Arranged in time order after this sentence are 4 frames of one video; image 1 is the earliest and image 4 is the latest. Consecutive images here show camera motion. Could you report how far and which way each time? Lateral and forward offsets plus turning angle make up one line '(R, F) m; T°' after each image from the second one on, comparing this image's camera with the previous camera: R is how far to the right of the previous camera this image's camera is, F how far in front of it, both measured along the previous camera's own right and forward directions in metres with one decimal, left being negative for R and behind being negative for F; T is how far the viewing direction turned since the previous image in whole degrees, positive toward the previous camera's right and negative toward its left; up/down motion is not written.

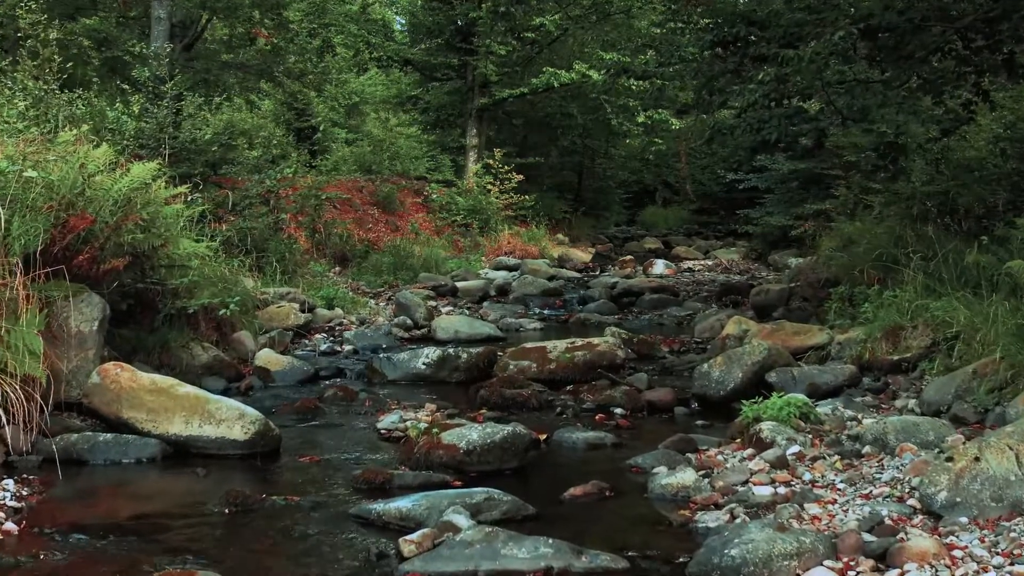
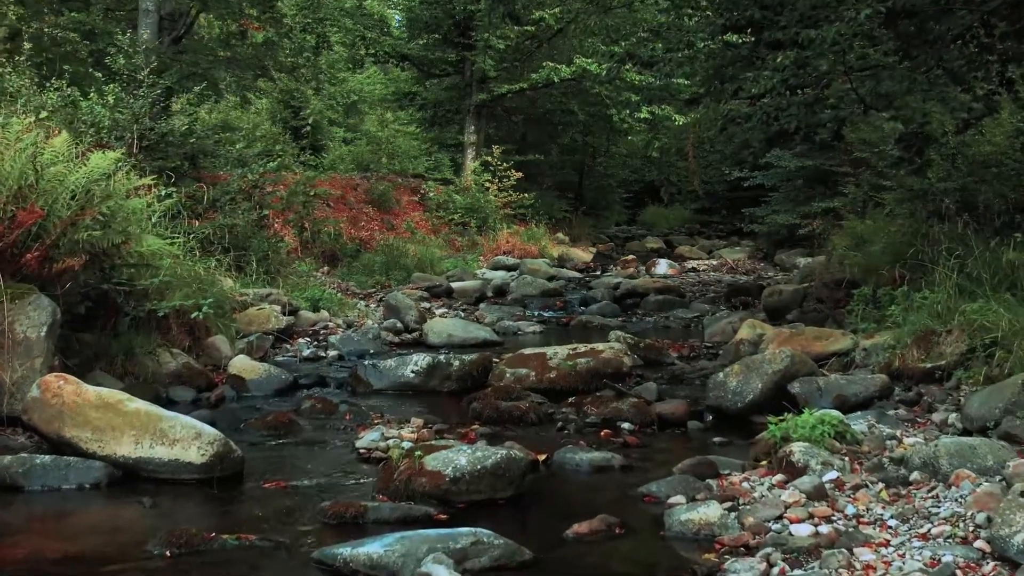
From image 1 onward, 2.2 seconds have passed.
(0.0, +0.6) m; 0°
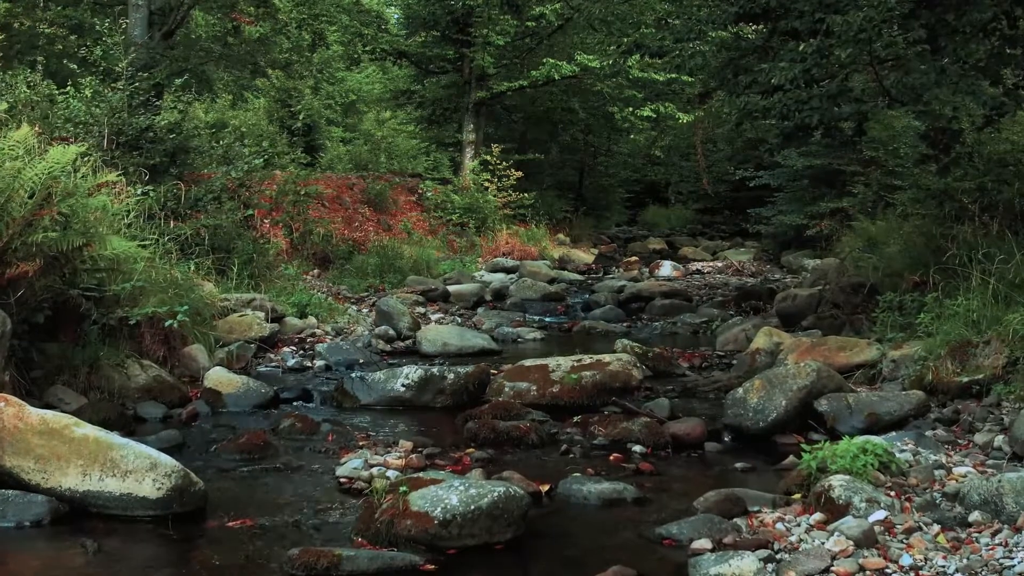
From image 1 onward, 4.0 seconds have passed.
(0.0, +0.5) m; 0°
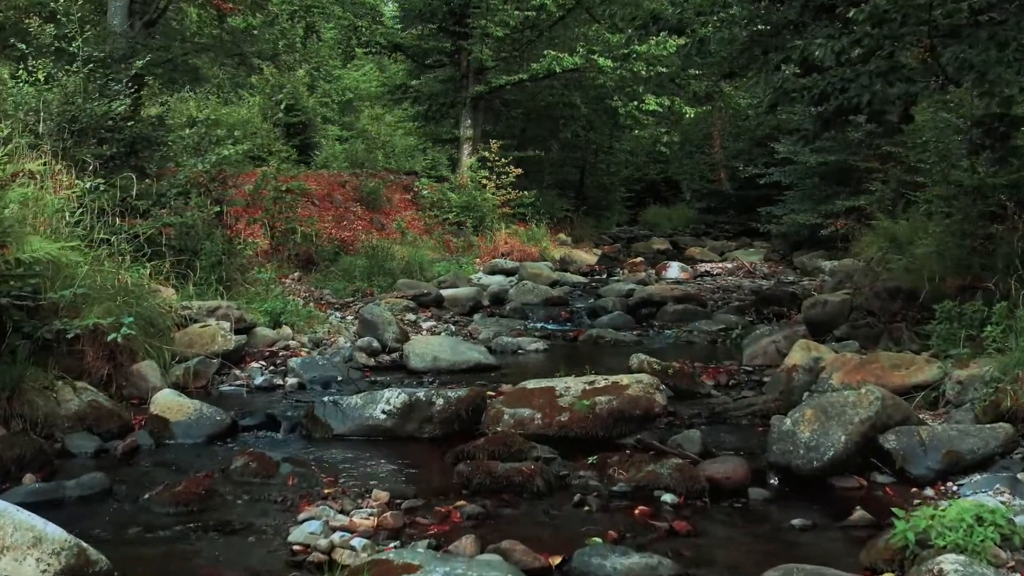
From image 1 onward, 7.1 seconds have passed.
(0.0, +1.0) m; 0°
